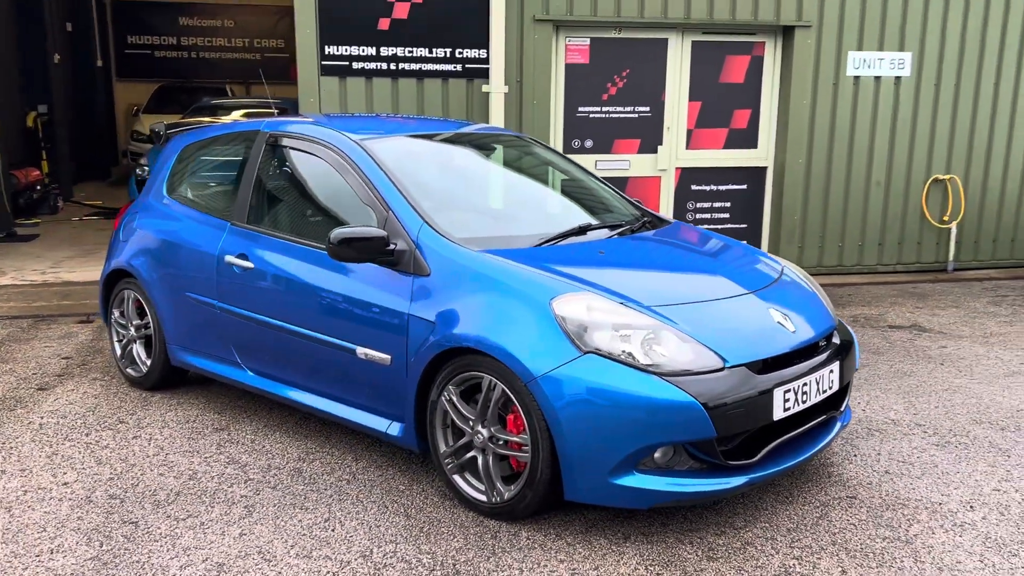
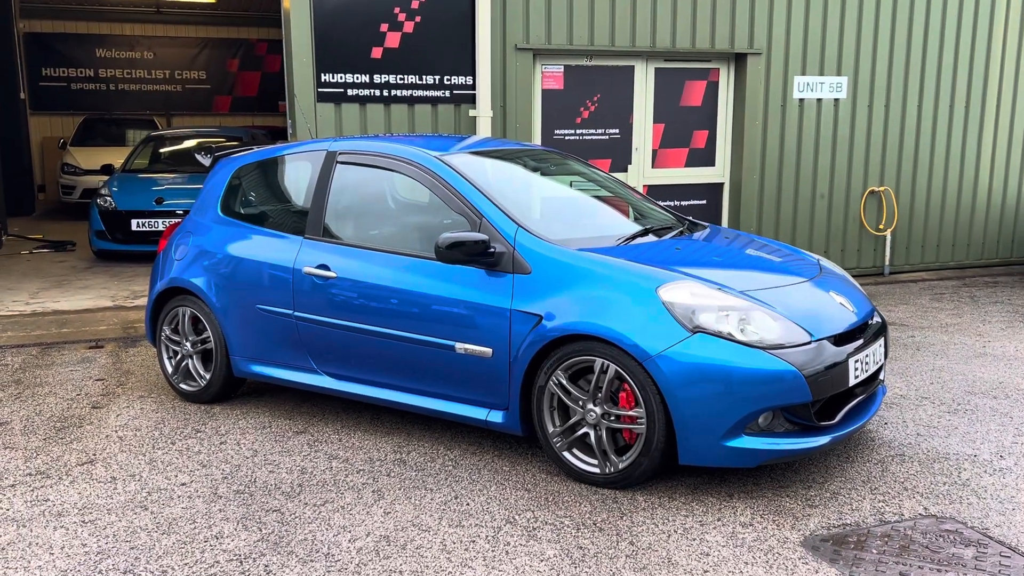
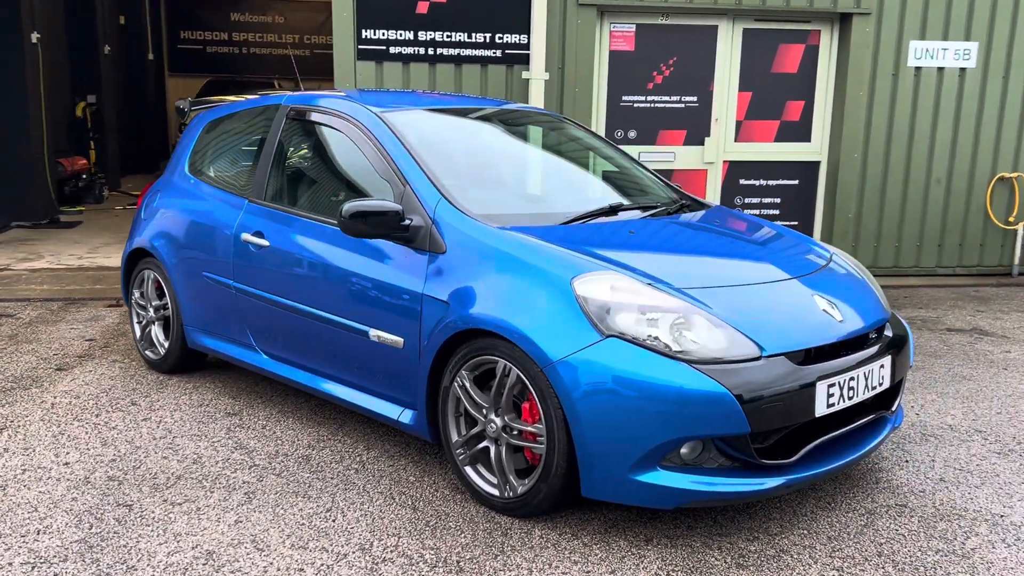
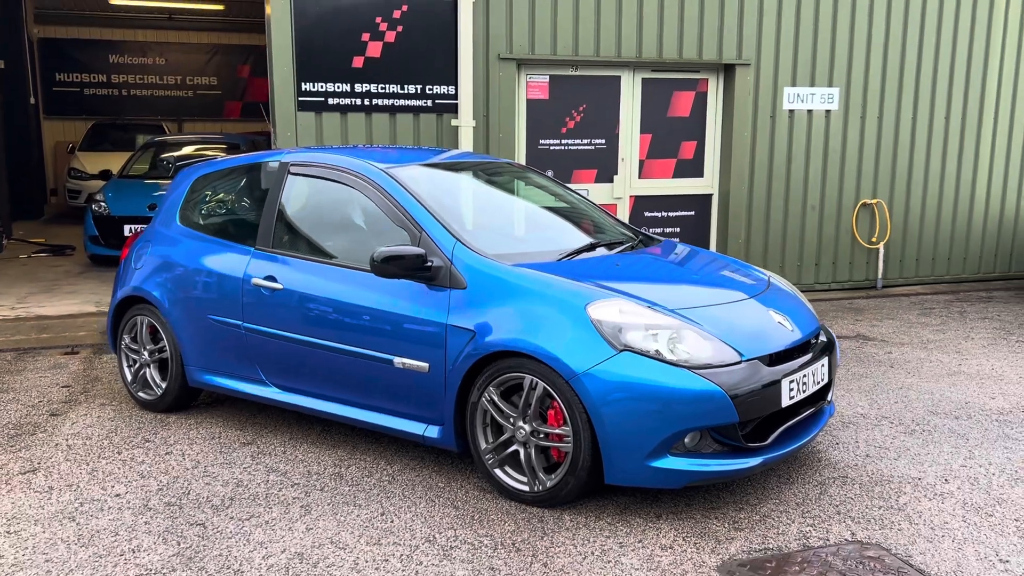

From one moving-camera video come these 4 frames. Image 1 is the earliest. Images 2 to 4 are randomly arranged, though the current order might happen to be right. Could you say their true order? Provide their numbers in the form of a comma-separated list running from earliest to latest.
4, 2, 3
